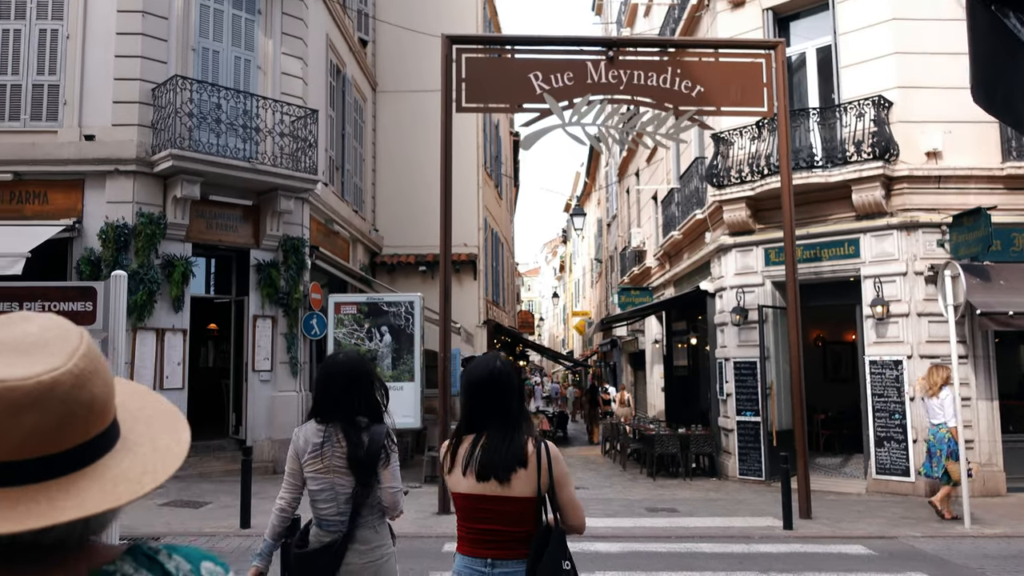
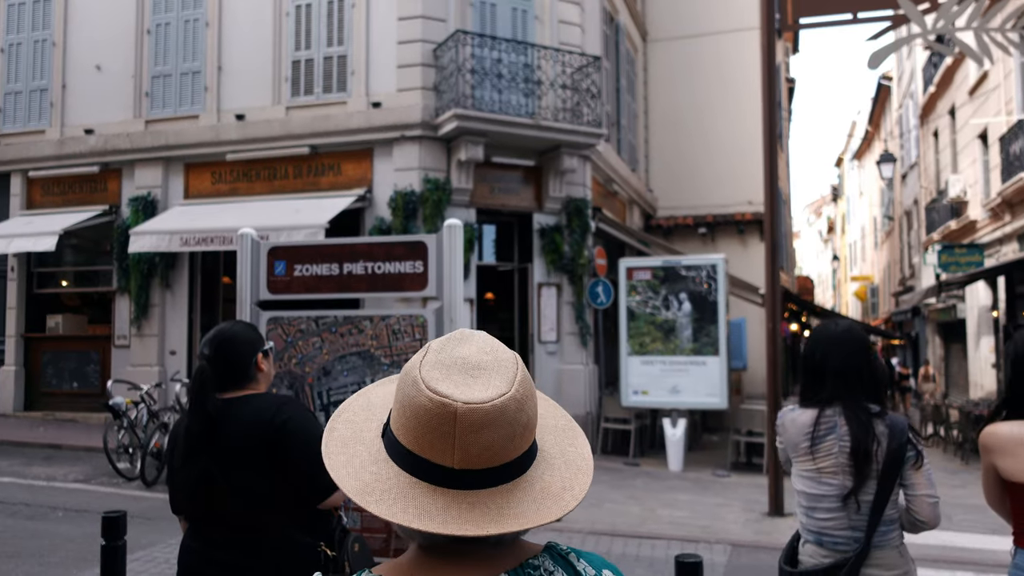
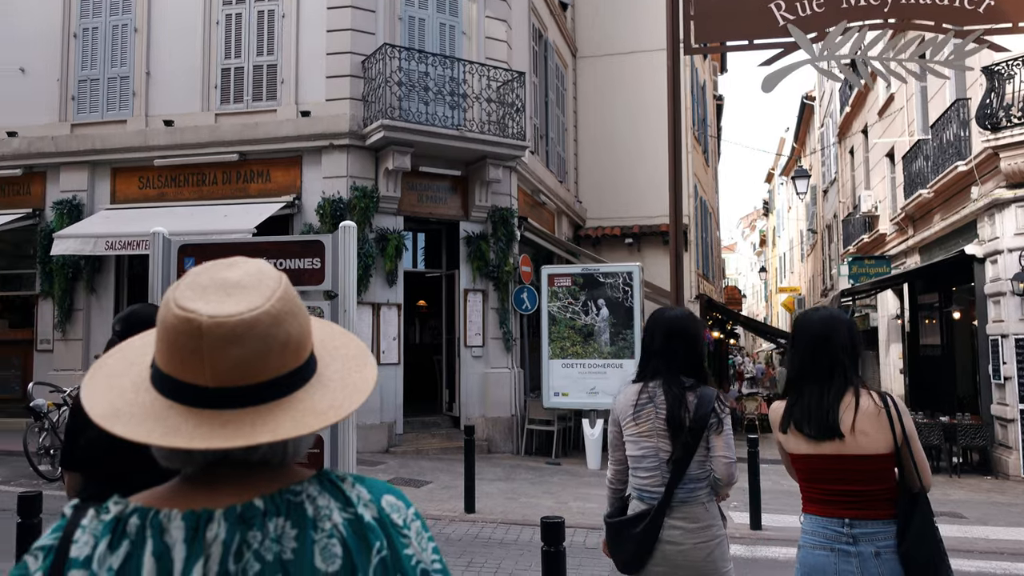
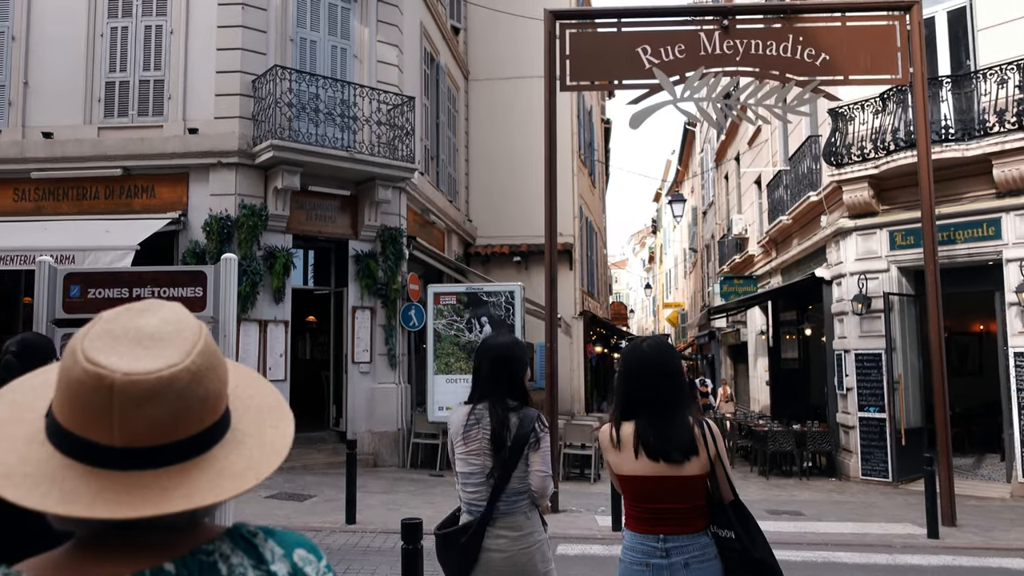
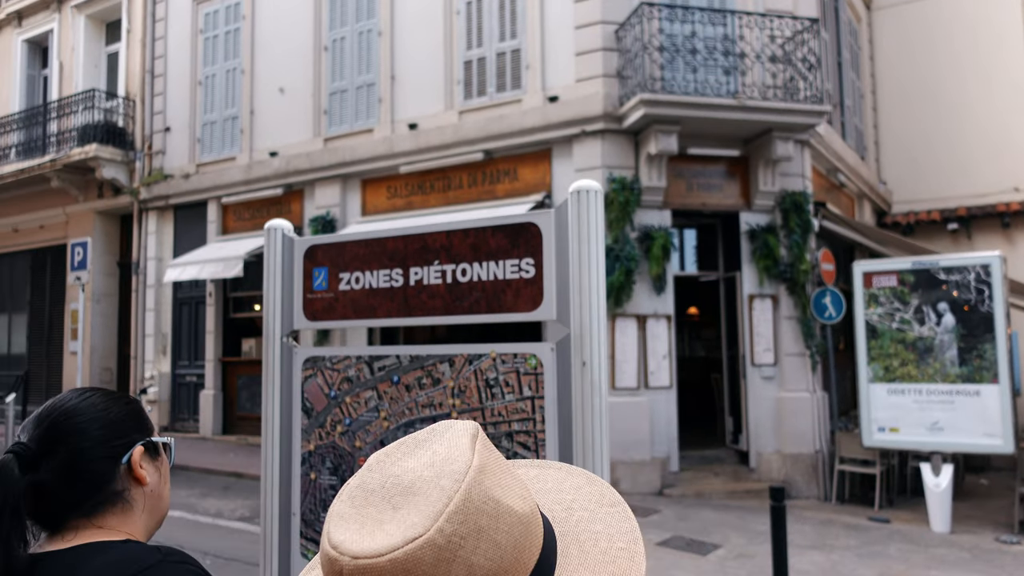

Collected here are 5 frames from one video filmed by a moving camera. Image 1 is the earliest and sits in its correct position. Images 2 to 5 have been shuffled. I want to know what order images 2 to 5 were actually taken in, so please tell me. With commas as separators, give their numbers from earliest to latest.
4, 3, 2, 5
